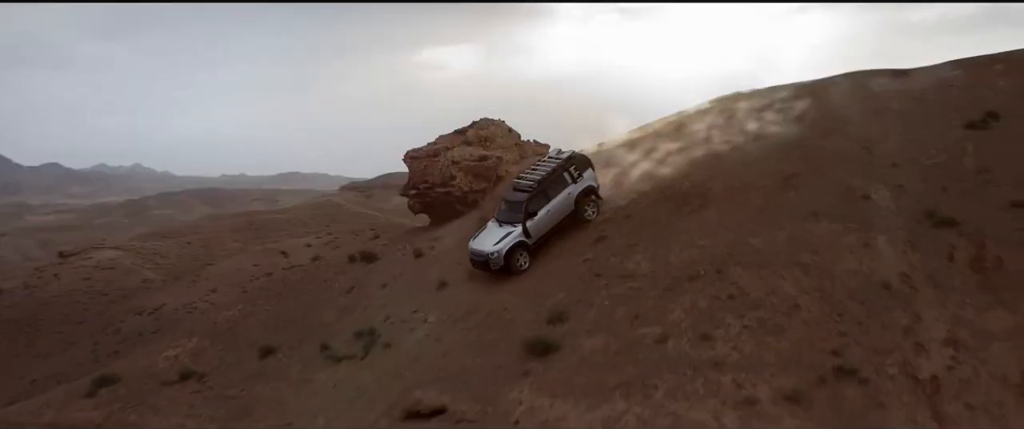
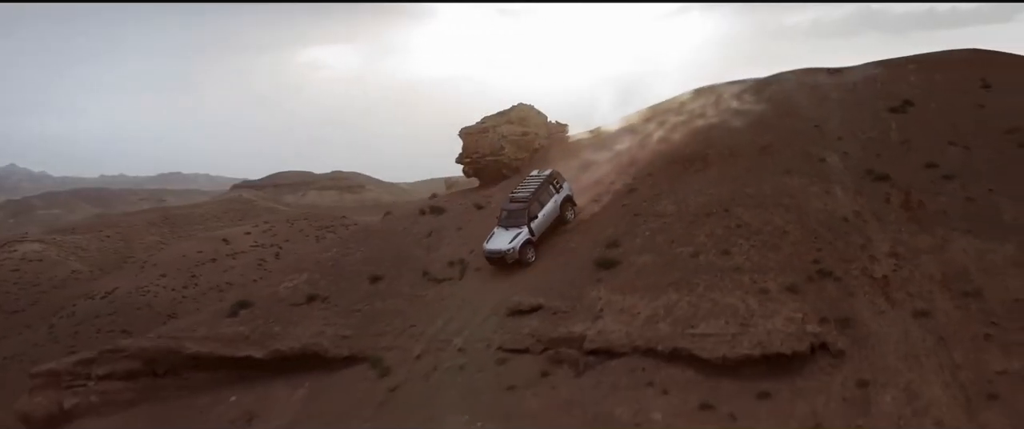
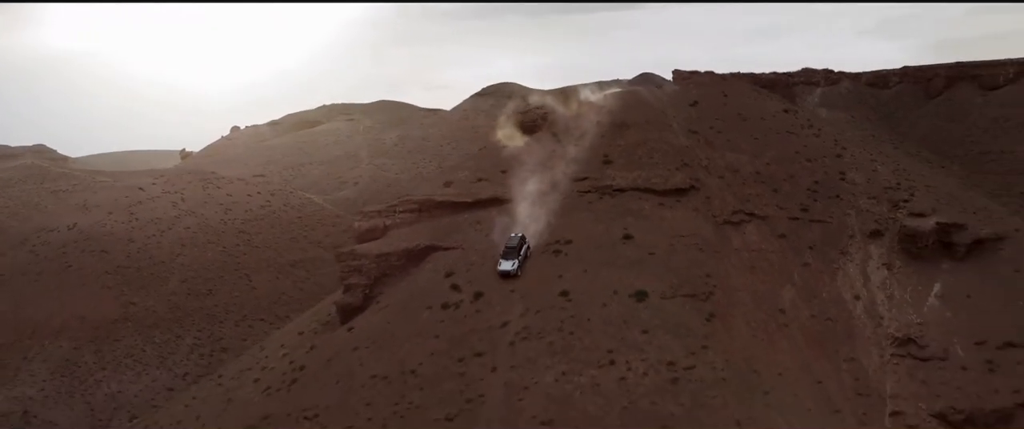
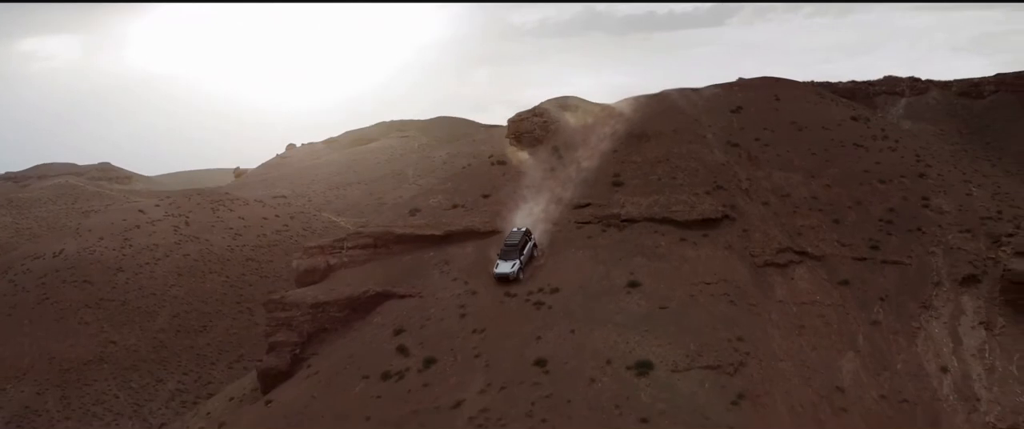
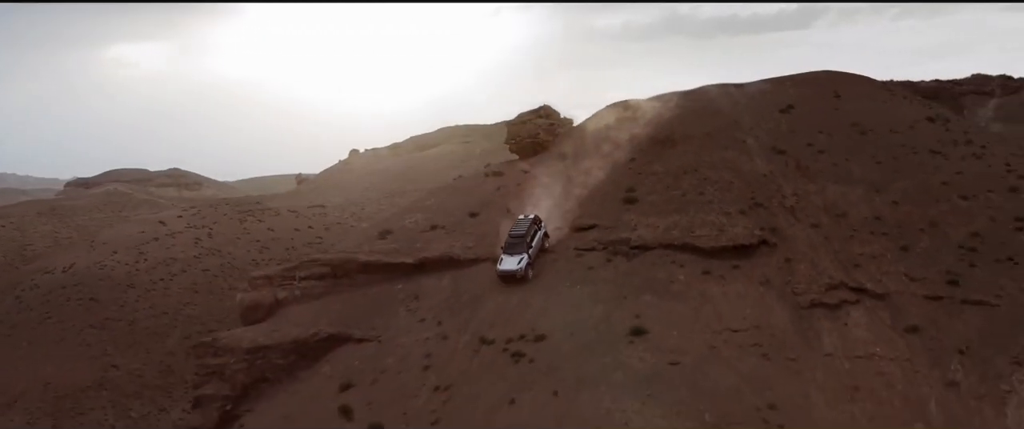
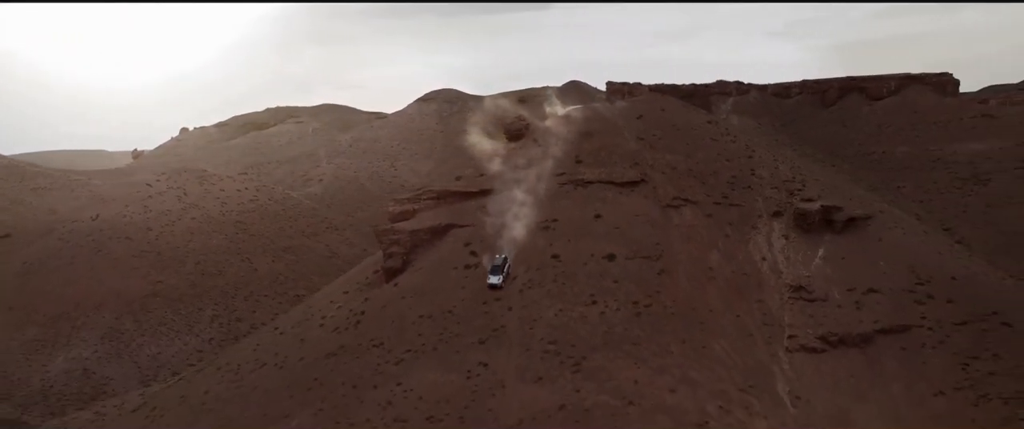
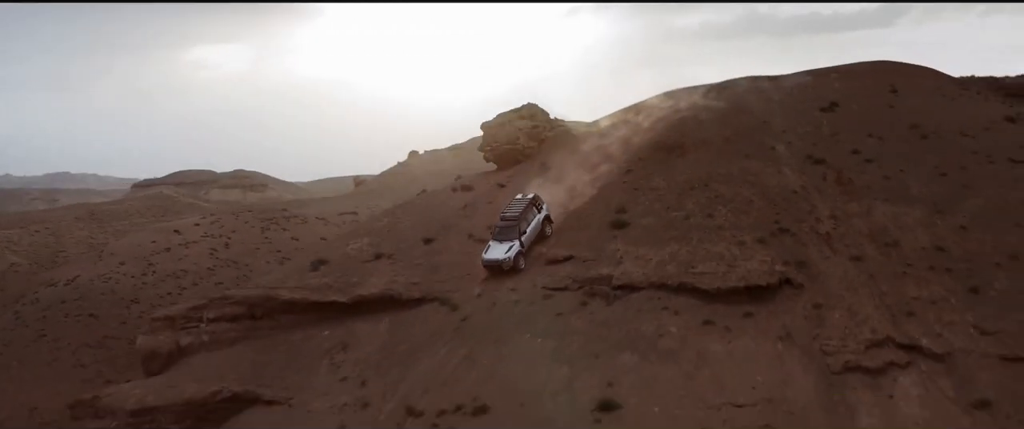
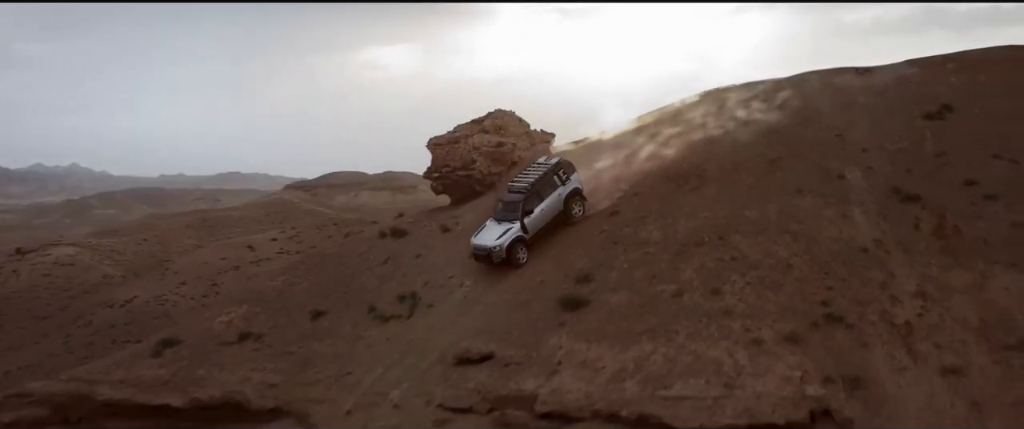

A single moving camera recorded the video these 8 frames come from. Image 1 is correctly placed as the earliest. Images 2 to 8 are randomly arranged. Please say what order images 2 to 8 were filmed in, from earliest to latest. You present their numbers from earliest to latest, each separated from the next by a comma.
8, 2, 7, 5, 4, 3, 6
